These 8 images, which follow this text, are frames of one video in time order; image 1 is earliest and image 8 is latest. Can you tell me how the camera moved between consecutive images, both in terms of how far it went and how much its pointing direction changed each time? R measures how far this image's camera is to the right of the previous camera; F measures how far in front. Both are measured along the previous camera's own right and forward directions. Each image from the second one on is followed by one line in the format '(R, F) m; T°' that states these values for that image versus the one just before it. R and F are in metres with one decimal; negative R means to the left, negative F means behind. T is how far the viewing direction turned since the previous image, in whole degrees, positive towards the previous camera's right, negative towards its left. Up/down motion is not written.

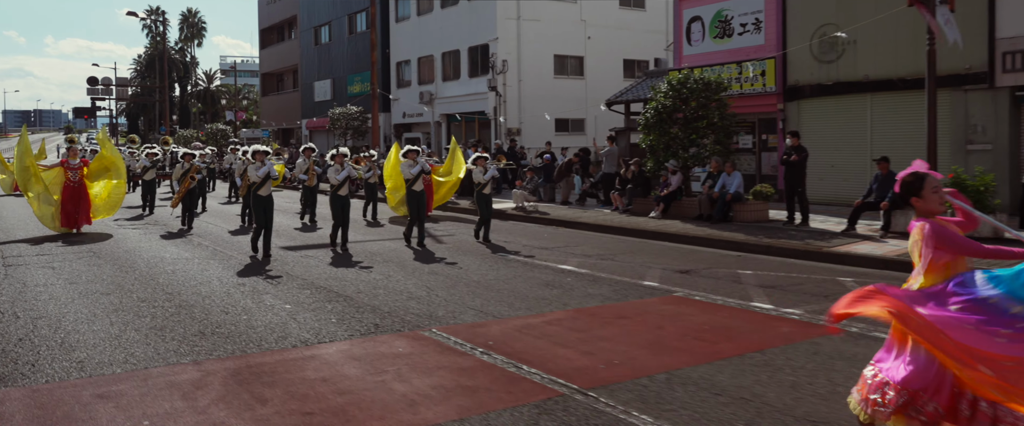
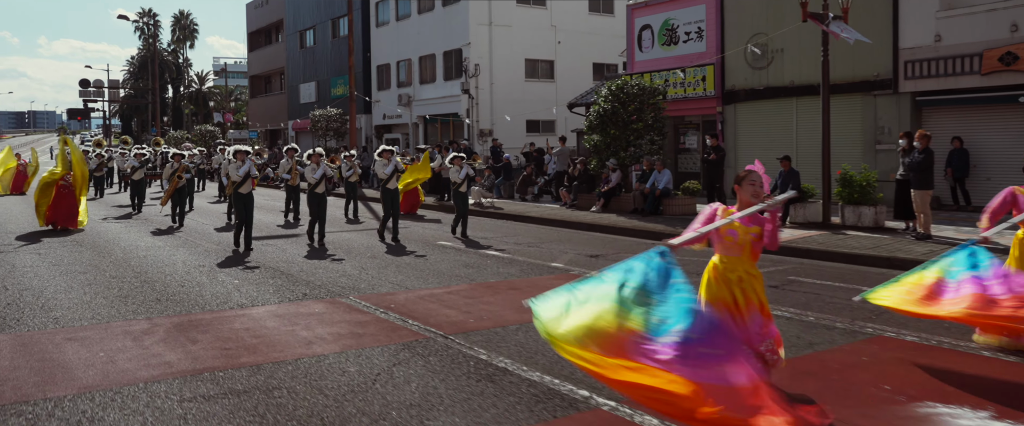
(+1.1, -1.6) m; 0°
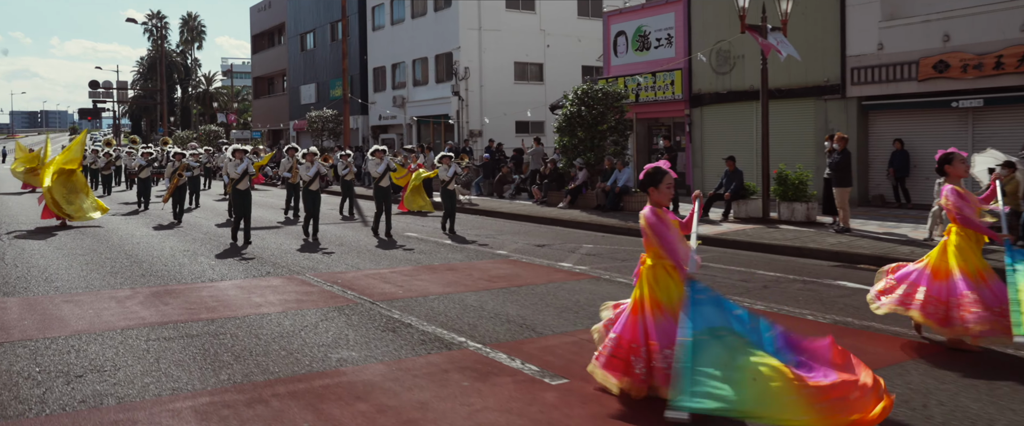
(+1.0, -1.4) m; -1°
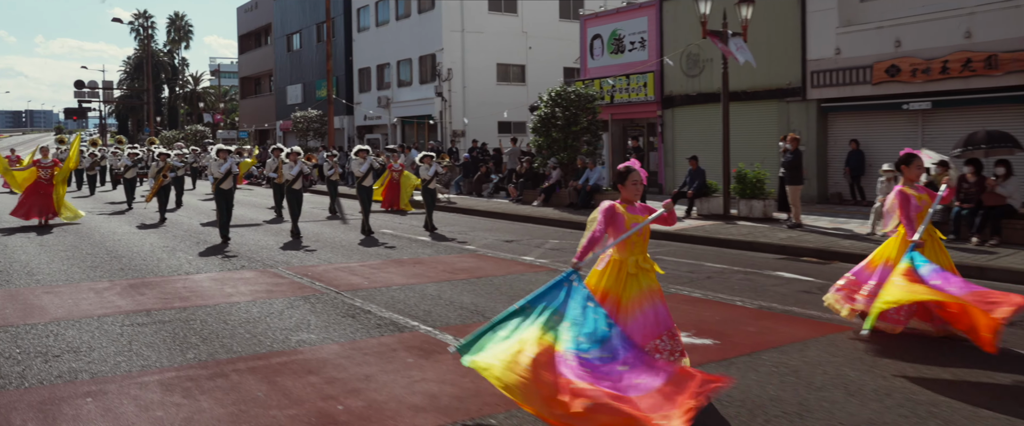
(+0.4, -0.6) m; +1°
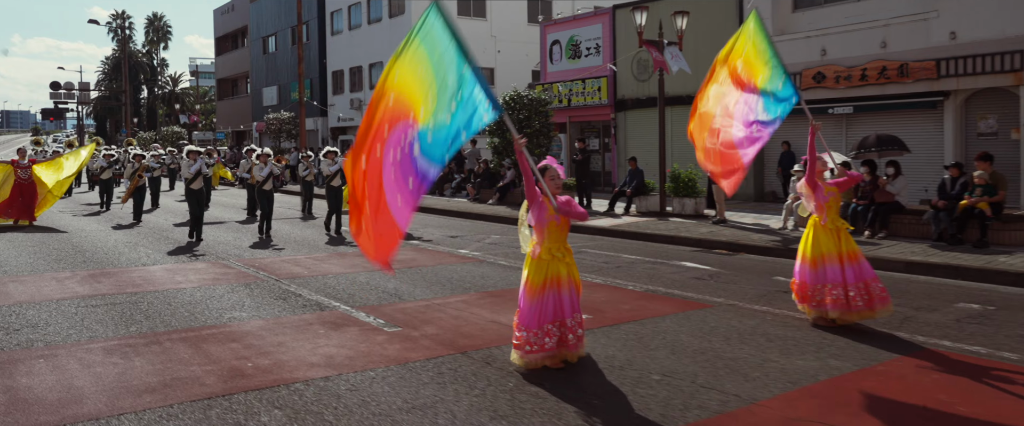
(+0.8, -1.1) m; +1°
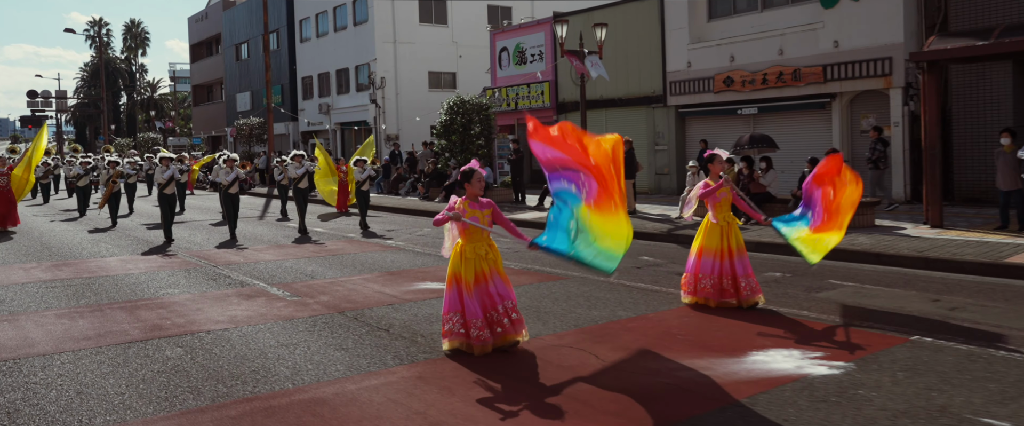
(+1.2, -1.7) m; +1°
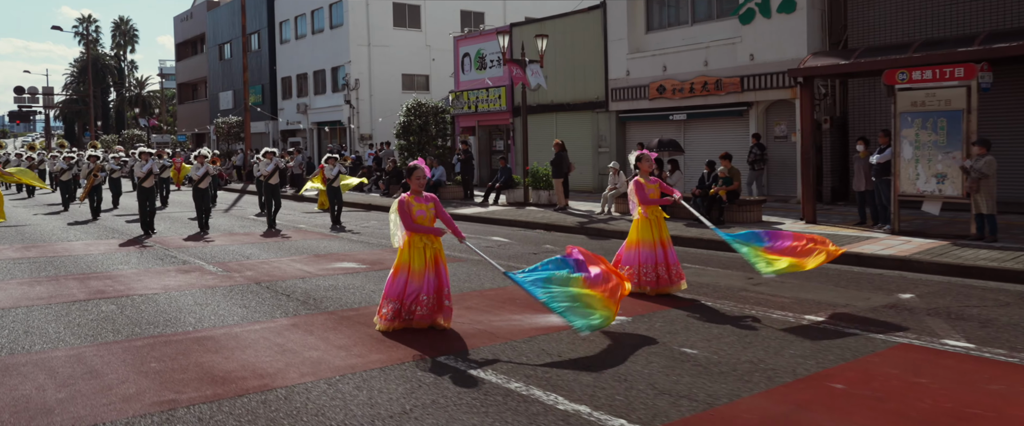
(+1.3, -1.6) m; +1°
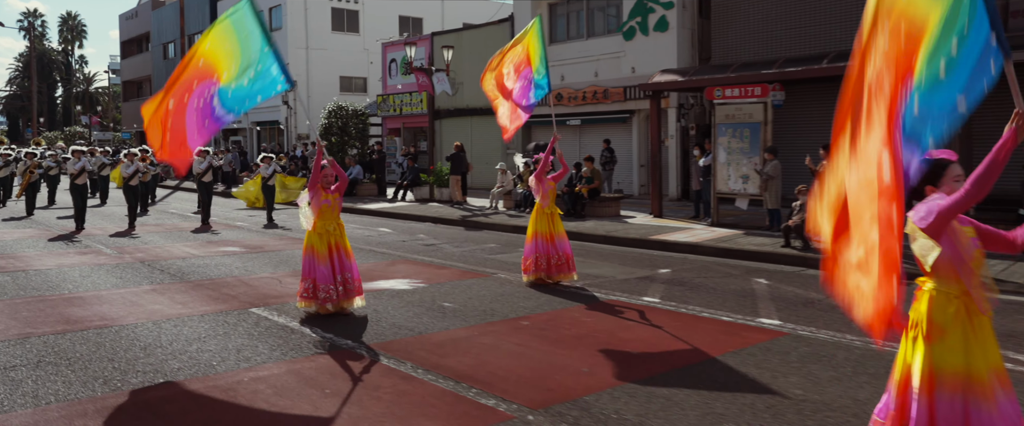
(+1.6, -1.9) m; +3°
